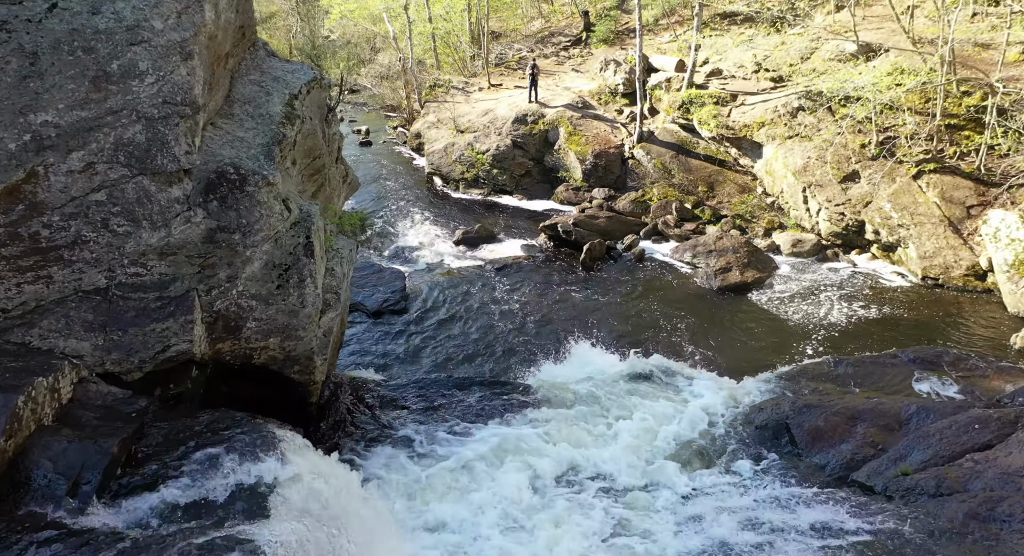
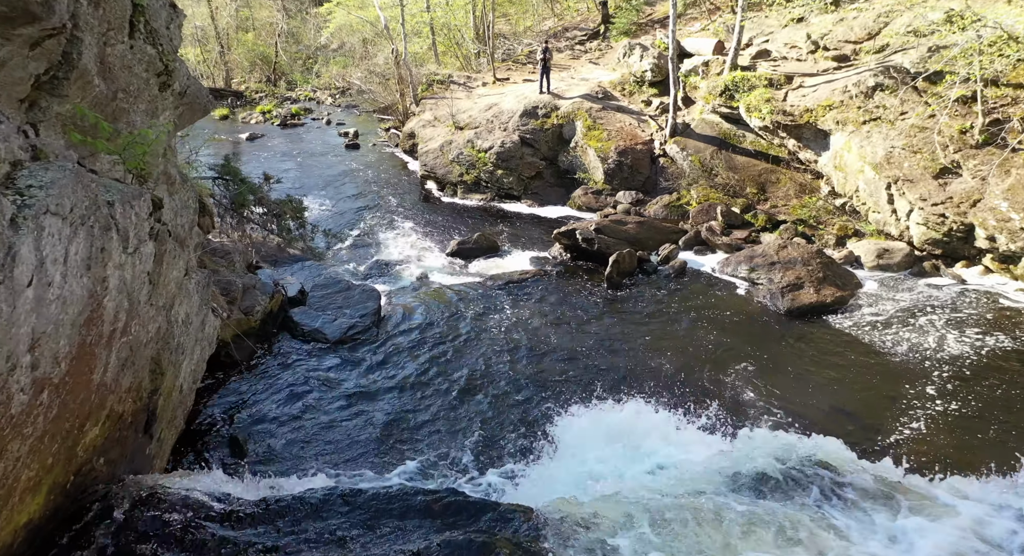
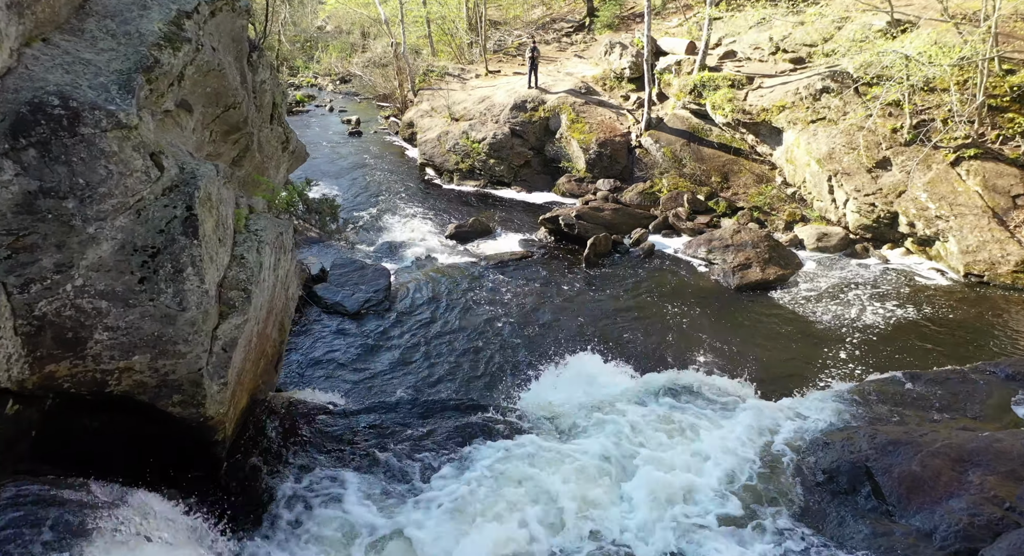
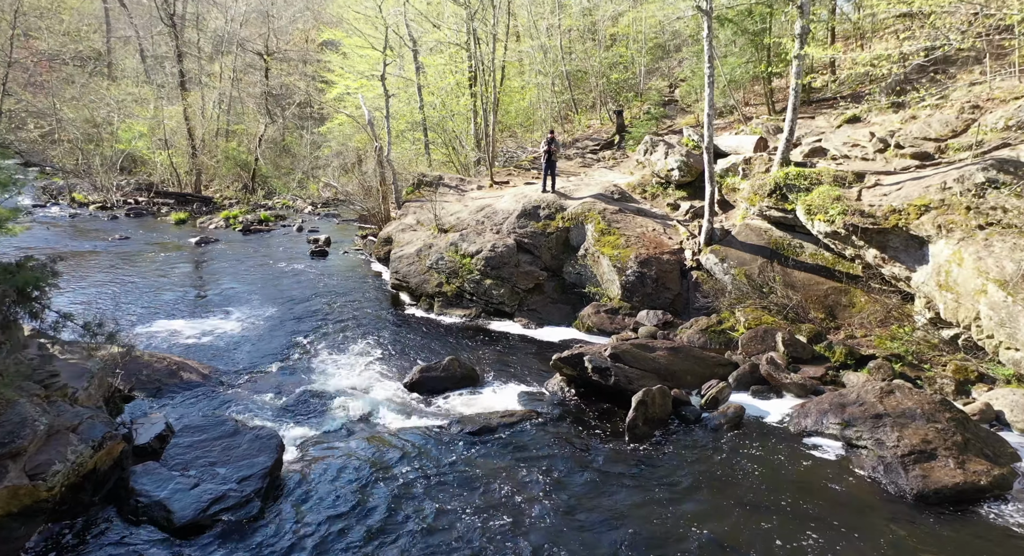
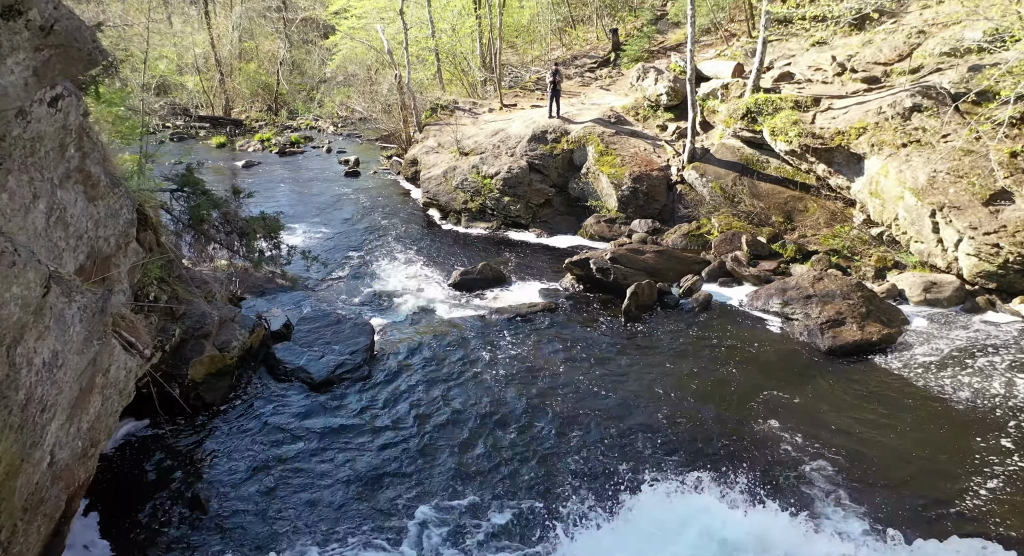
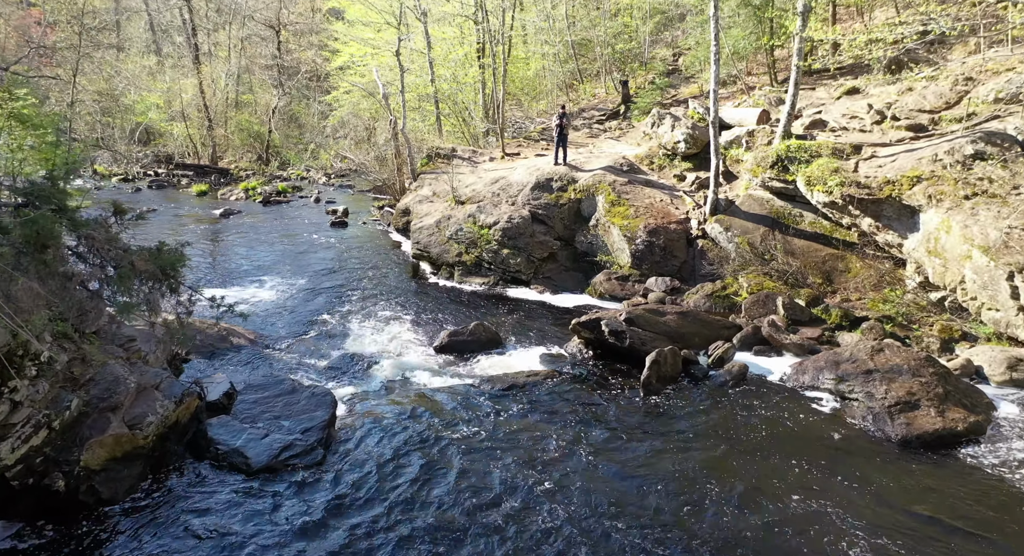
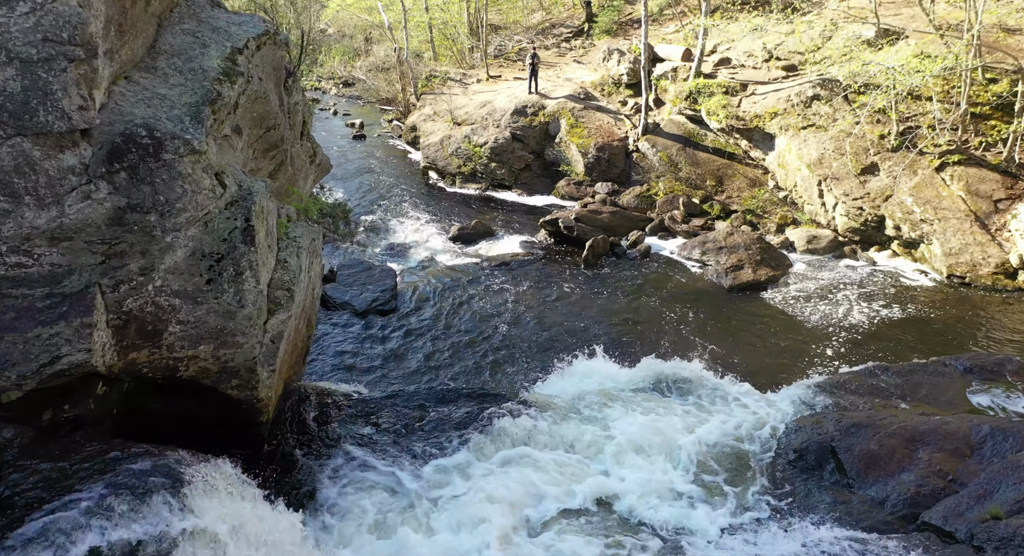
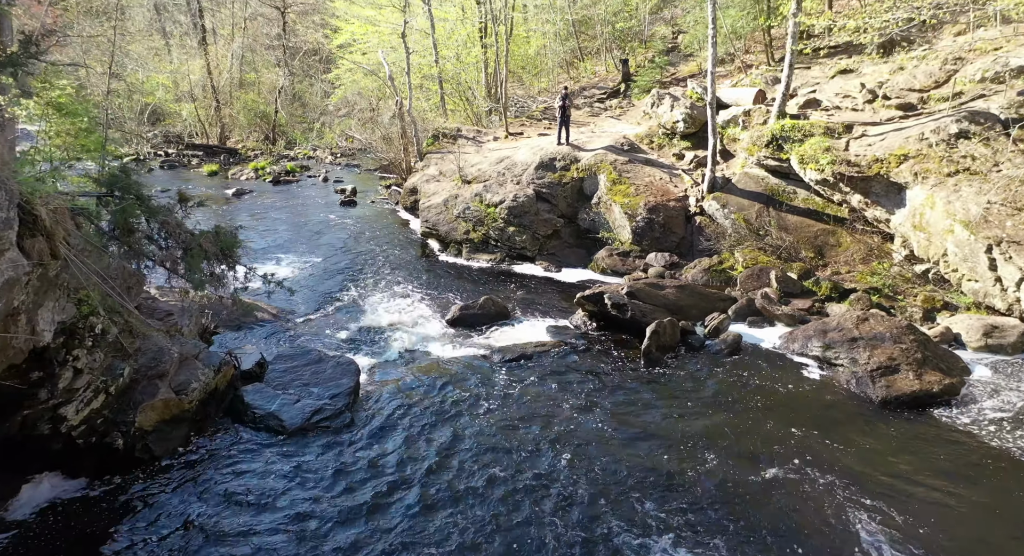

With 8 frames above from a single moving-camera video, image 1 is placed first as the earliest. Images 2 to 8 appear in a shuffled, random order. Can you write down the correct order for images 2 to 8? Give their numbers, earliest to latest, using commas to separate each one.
7, 3, 2, 5, 8, 6, 4
